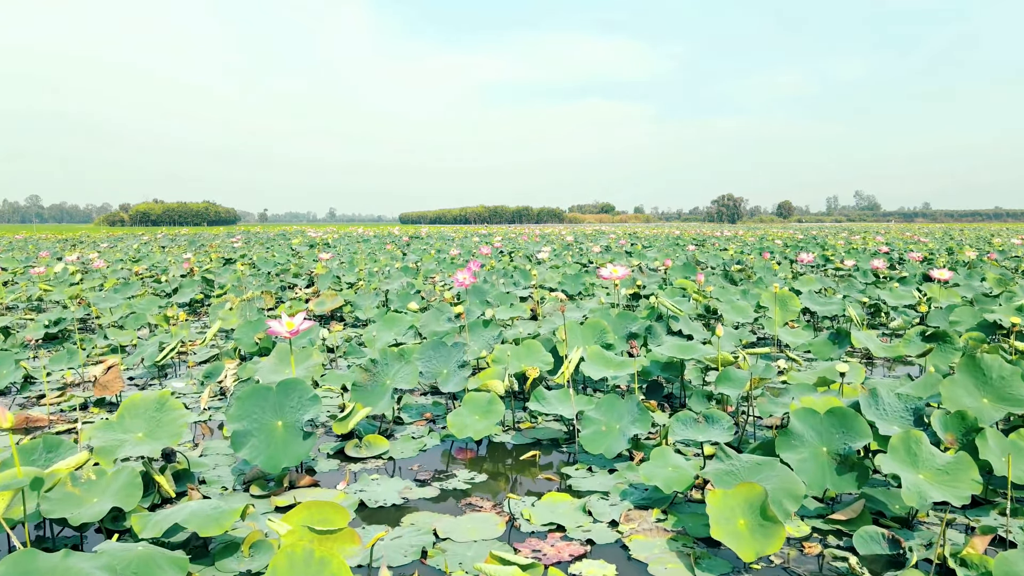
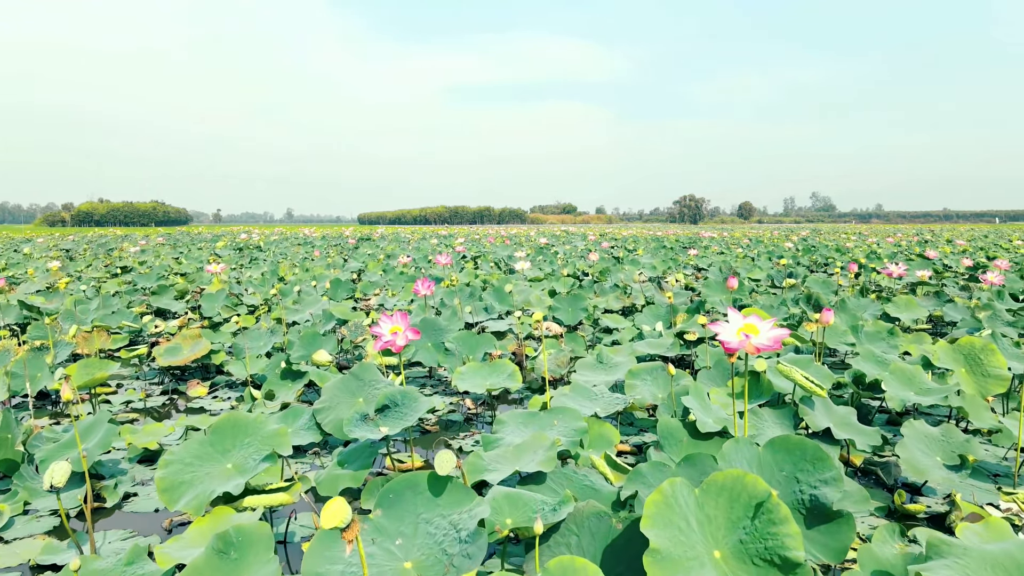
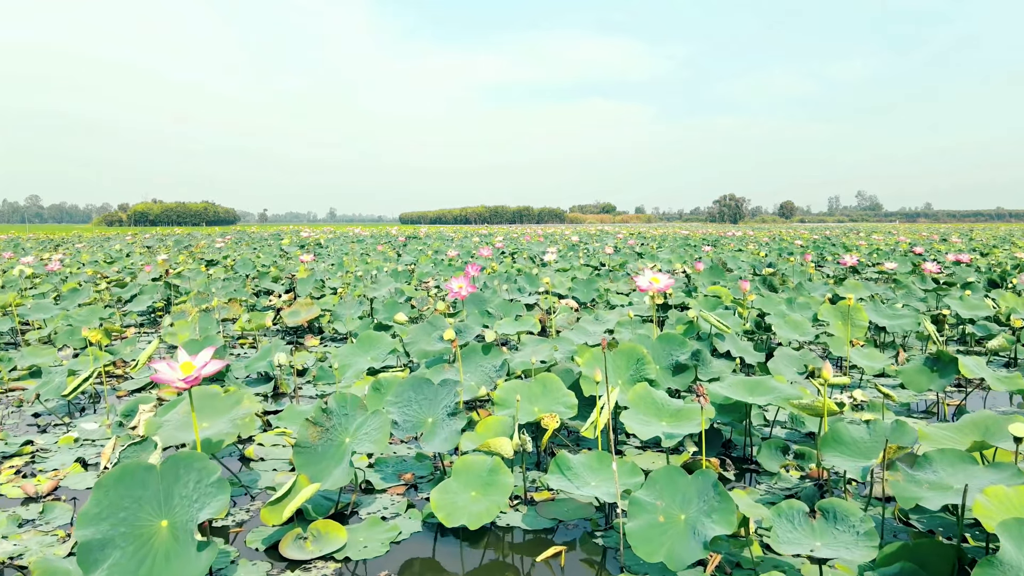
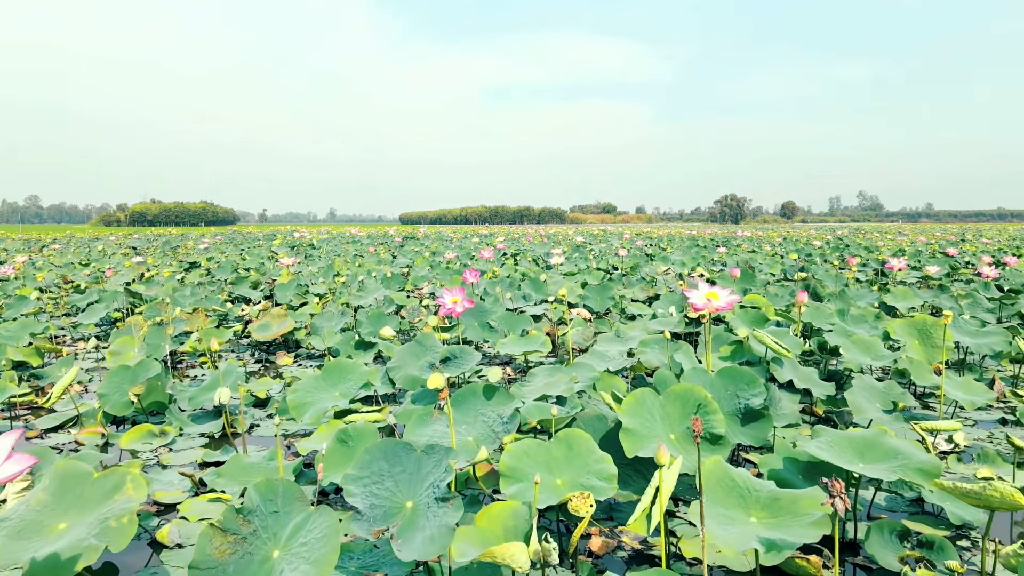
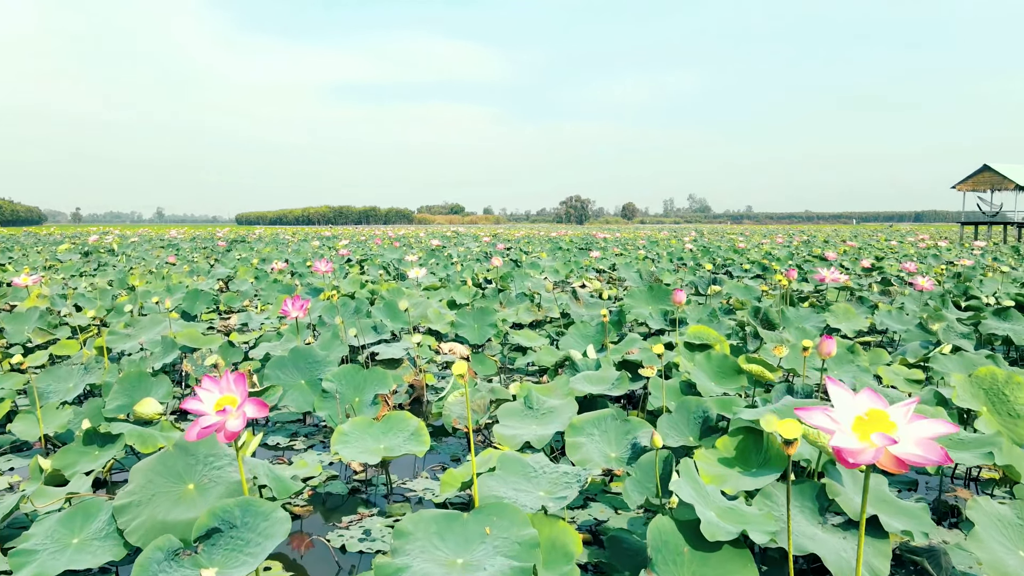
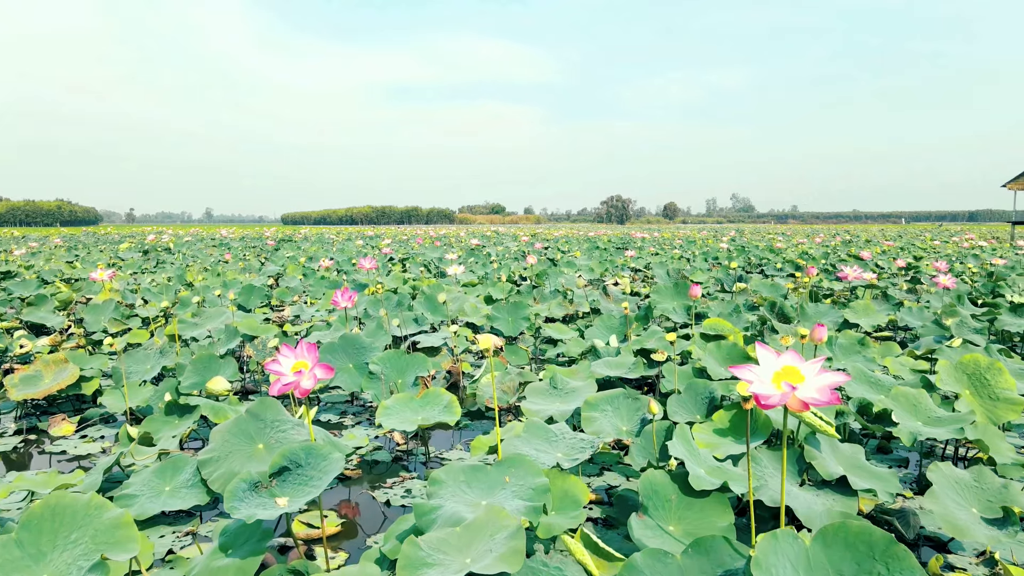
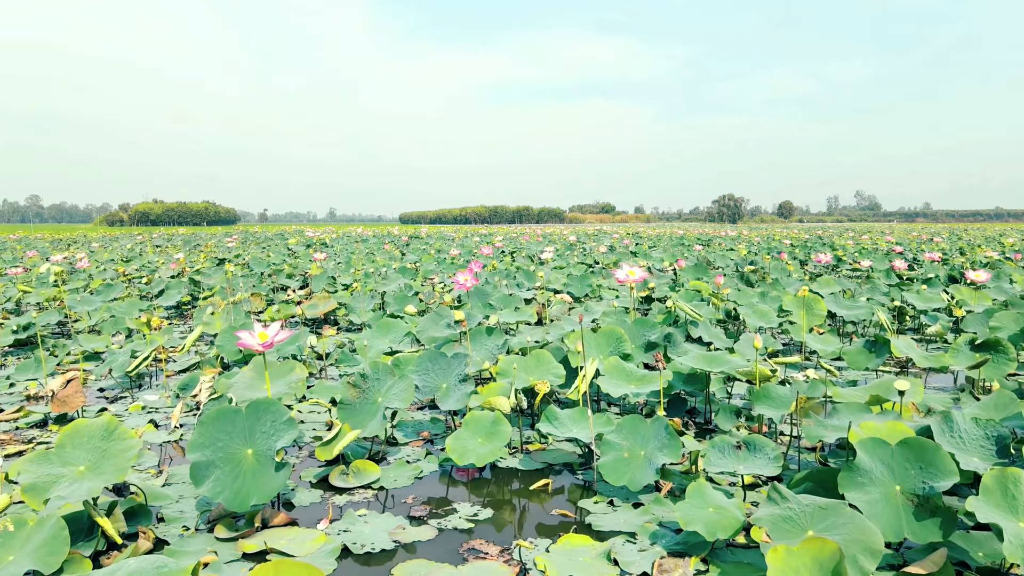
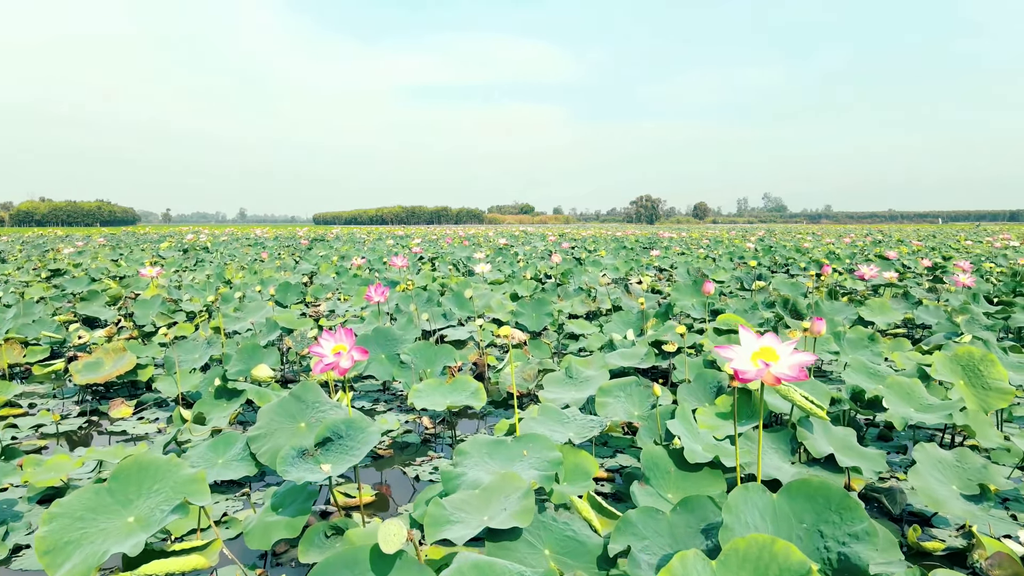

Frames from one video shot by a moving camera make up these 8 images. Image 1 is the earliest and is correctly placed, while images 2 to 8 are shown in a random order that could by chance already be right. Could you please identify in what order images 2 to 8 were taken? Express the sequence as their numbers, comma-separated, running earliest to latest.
7, 3, 4, 2, 8, 6, 5
